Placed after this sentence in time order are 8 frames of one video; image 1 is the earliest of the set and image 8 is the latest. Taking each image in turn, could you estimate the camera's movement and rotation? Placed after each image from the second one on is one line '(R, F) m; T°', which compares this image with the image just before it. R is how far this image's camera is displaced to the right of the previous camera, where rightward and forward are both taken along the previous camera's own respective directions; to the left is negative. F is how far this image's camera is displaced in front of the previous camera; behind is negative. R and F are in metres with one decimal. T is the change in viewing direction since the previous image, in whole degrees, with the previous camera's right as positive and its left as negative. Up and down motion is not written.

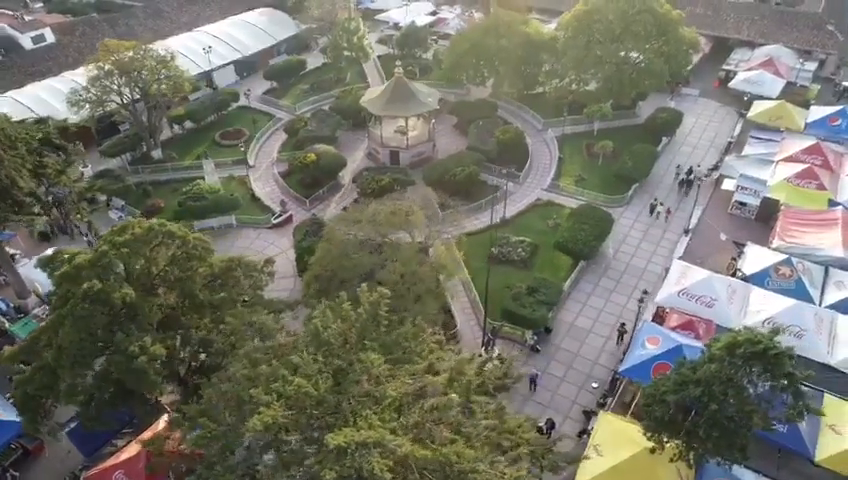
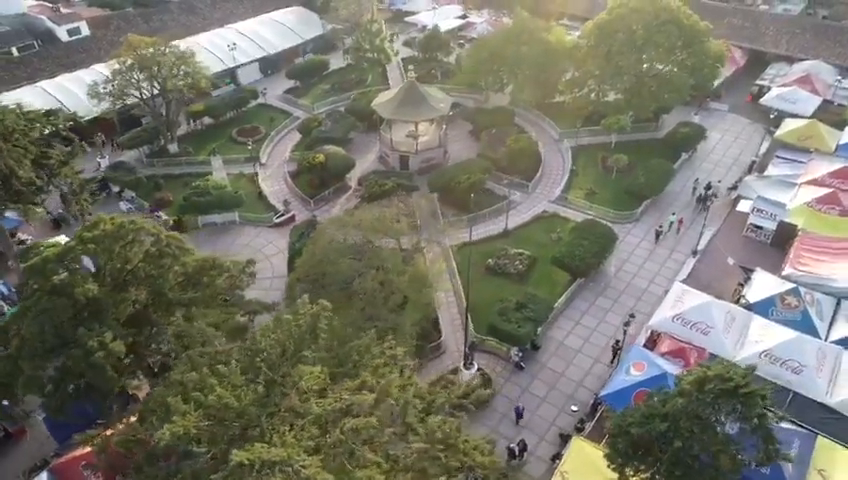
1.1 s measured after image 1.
(+3.2, +0.6) m; -4°
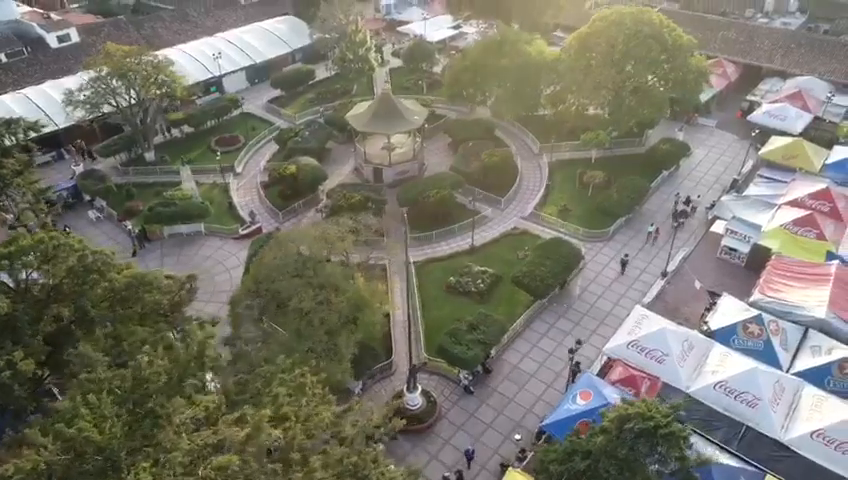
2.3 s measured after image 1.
(+4.1, +0.9) m; -2°
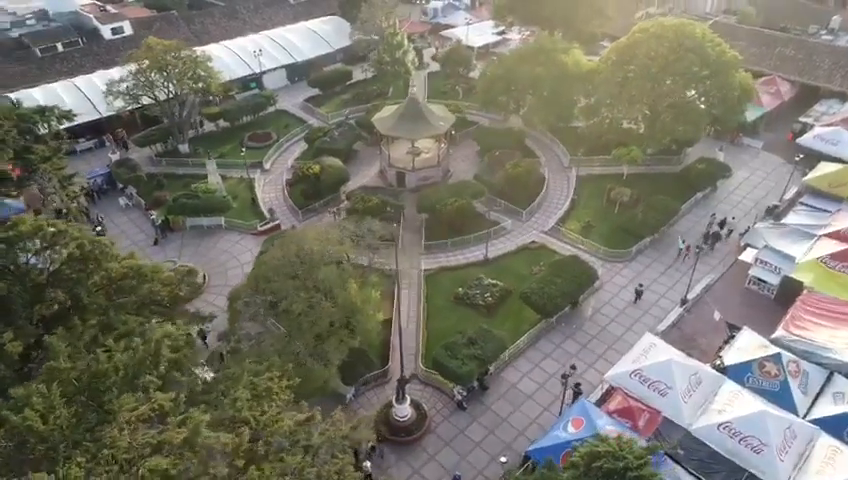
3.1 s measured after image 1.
(+2.8, +0.7) m; -5°
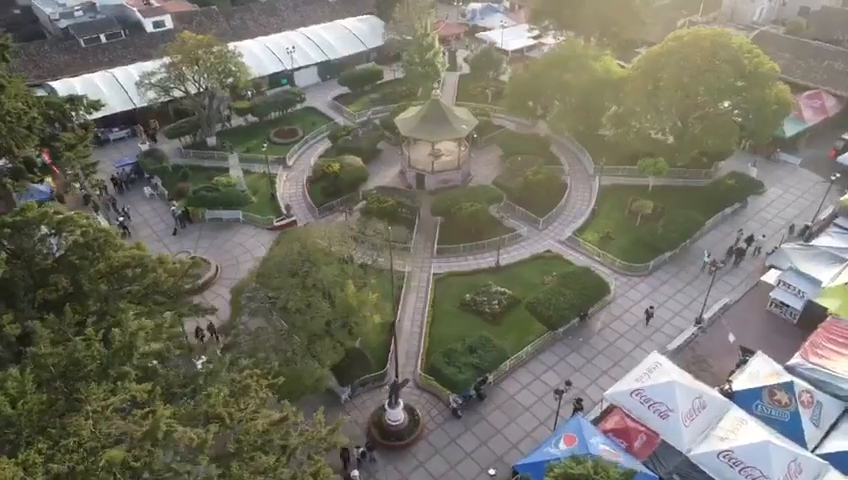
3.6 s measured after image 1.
(+2.1, +0.4) m; -4°
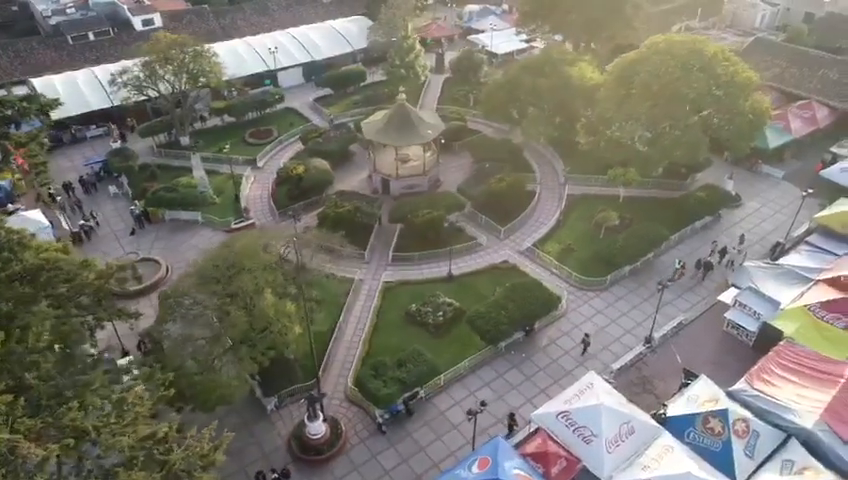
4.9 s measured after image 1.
(+5.3, +1.0) m; -2°
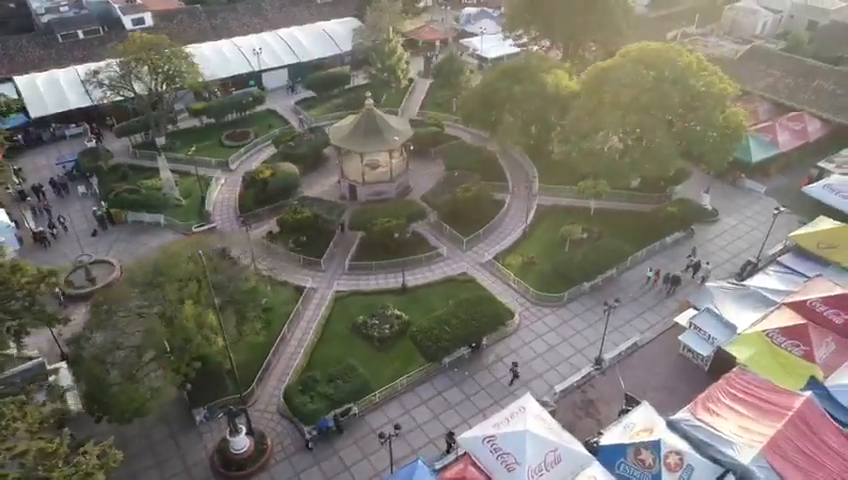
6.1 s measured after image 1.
(+4.8, +1.1) m; -2°
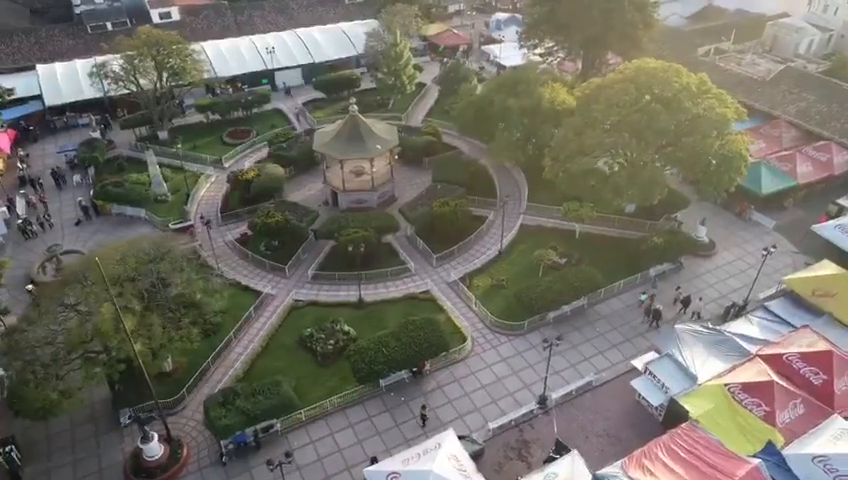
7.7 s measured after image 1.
(+6.6, +1.8) m; -5°
